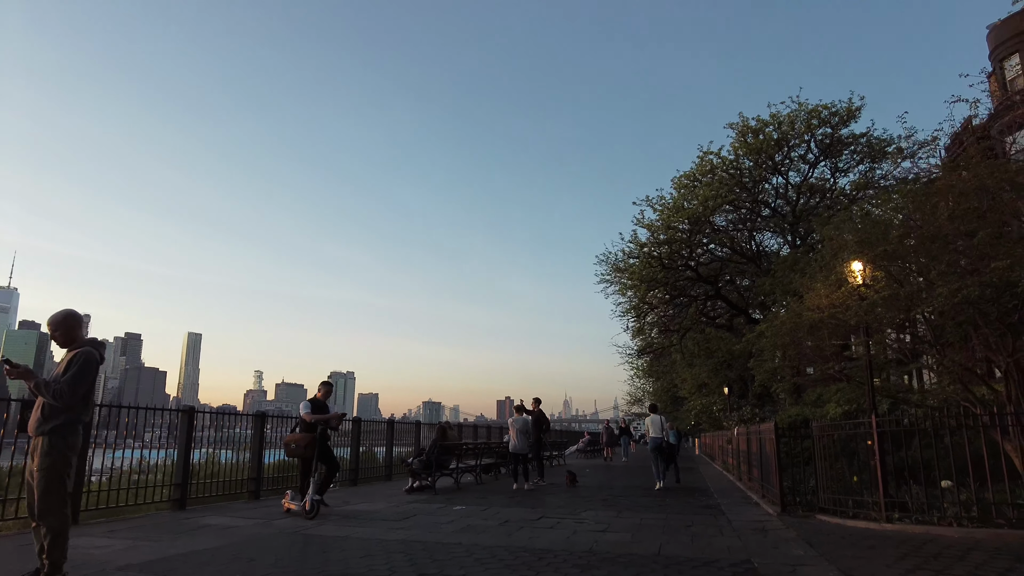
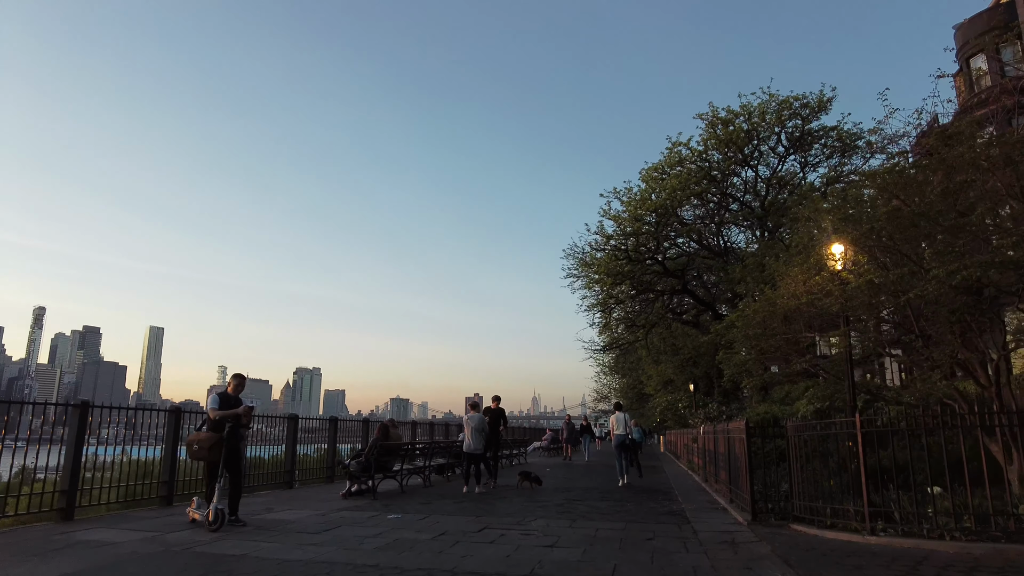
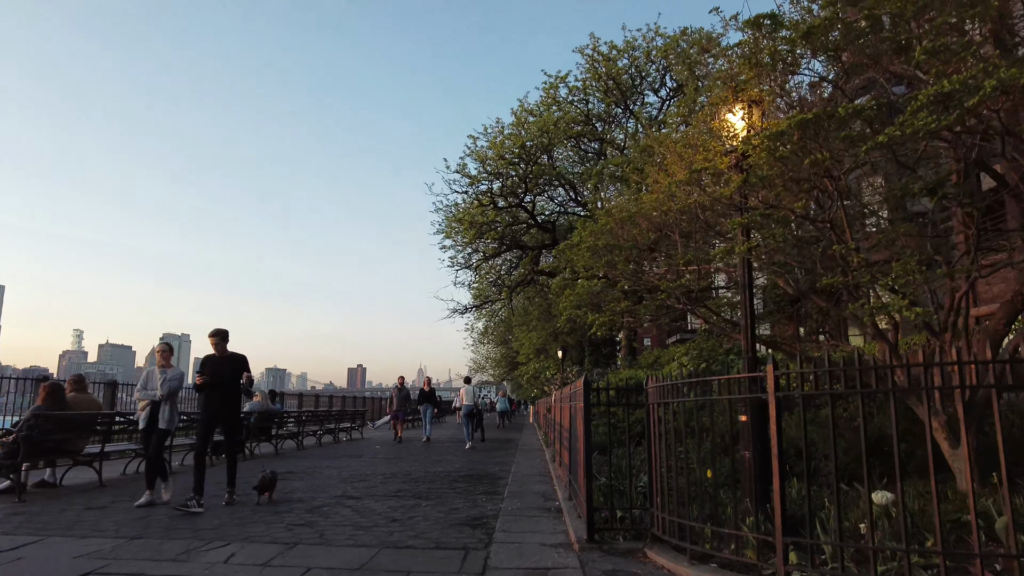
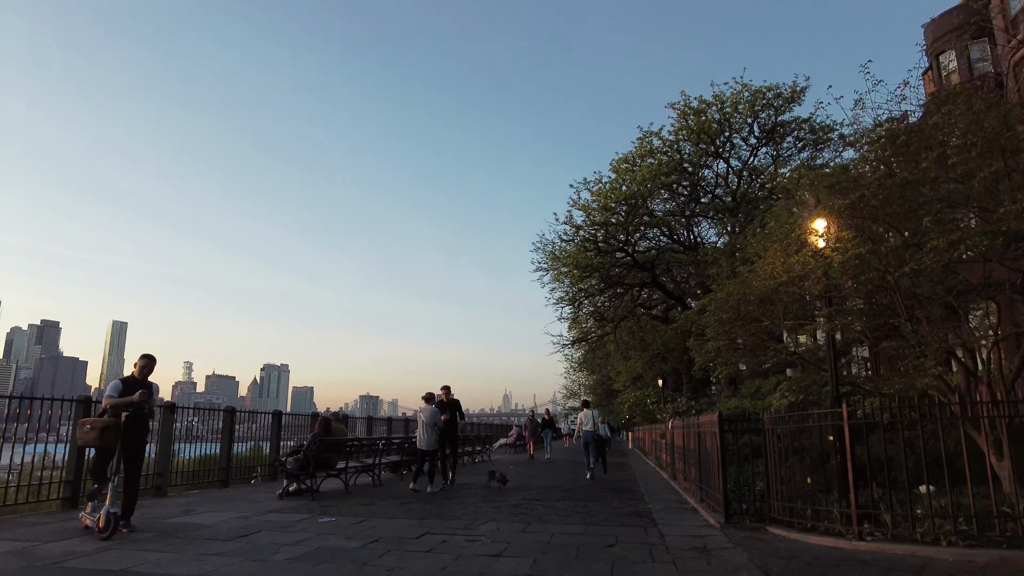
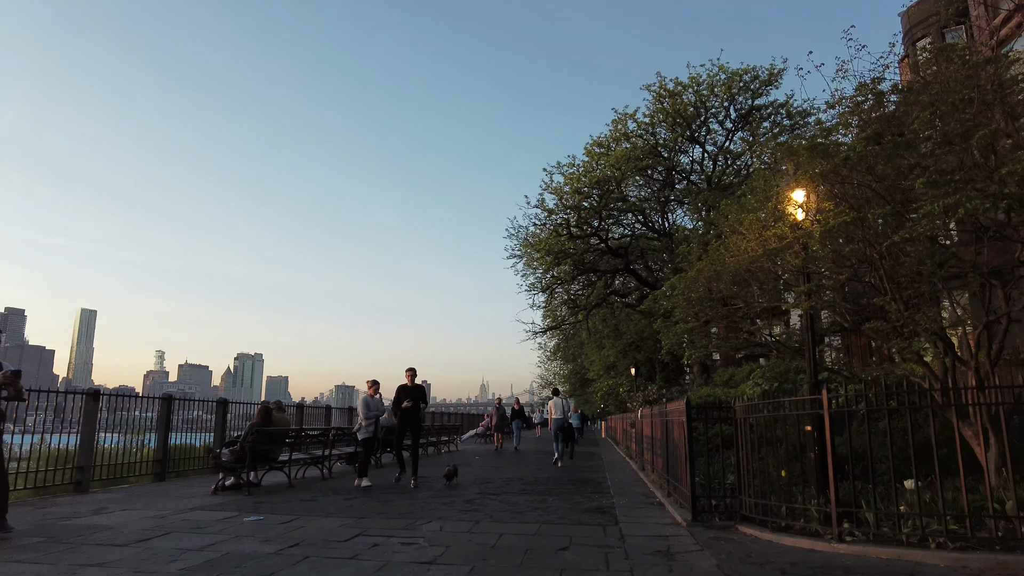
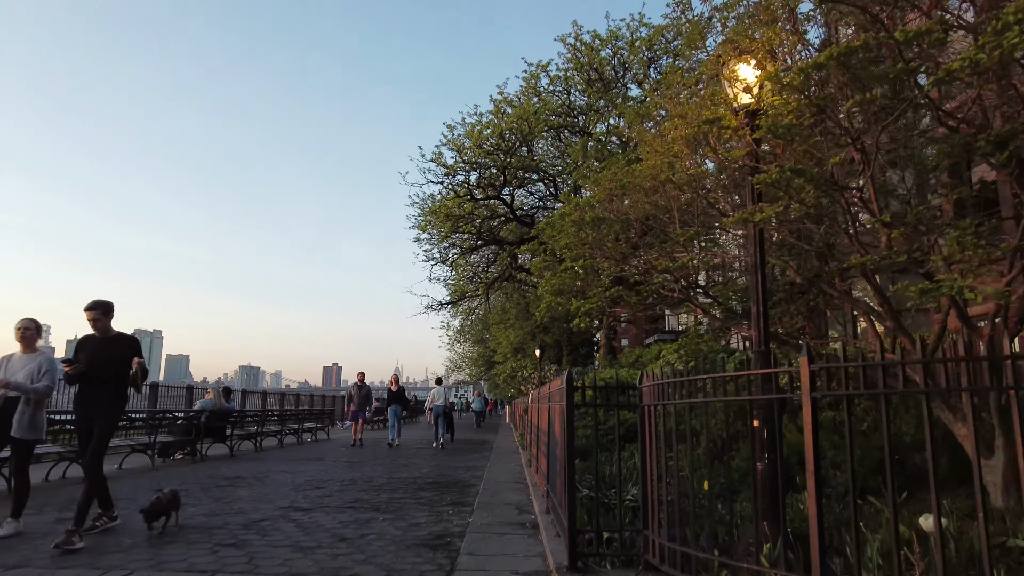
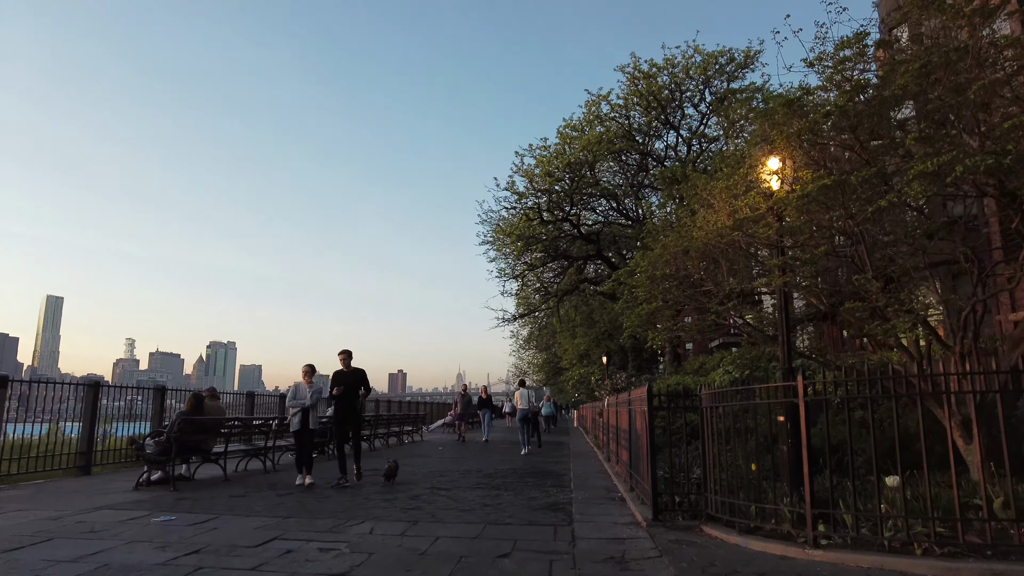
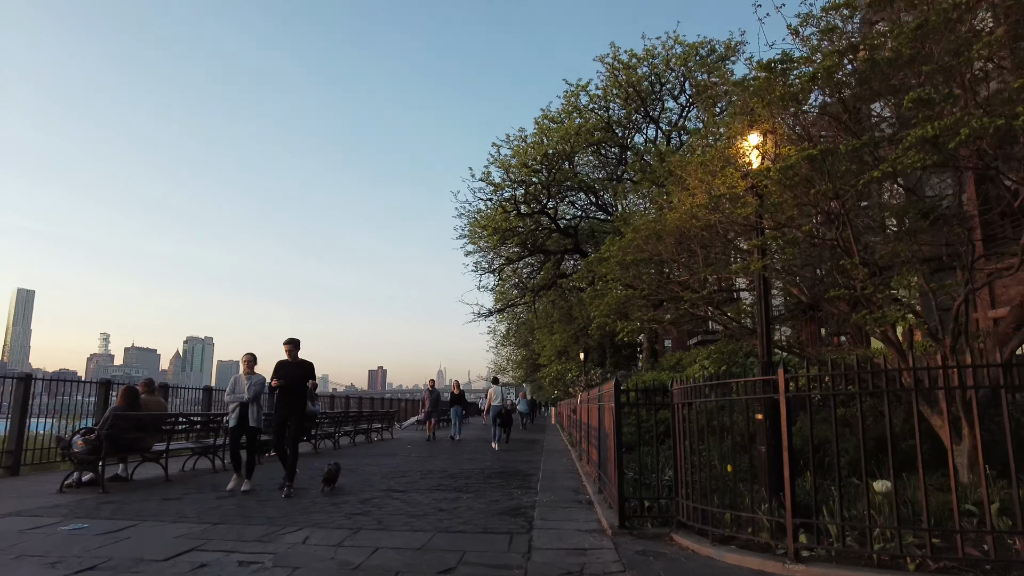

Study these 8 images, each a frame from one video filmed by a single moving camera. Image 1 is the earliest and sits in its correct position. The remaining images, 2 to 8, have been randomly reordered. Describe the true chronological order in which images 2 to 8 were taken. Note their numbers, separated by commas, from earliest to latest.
2, 4, 5, 7, 8, 3, 6
